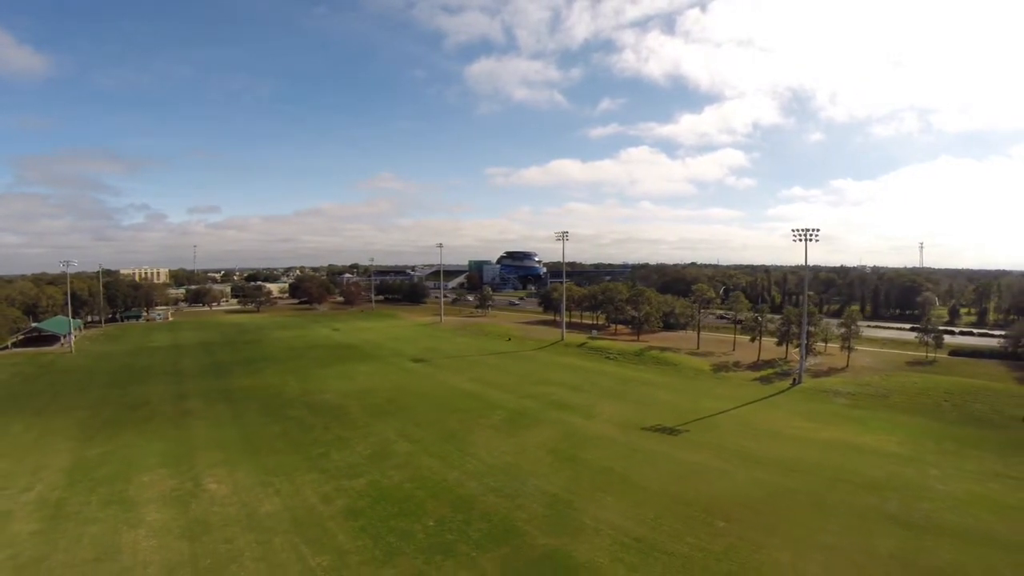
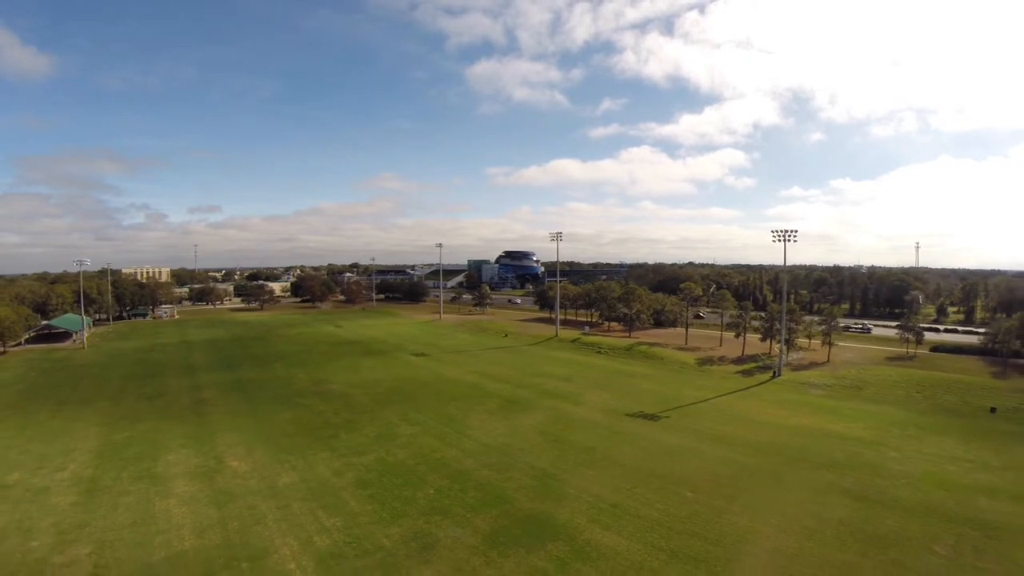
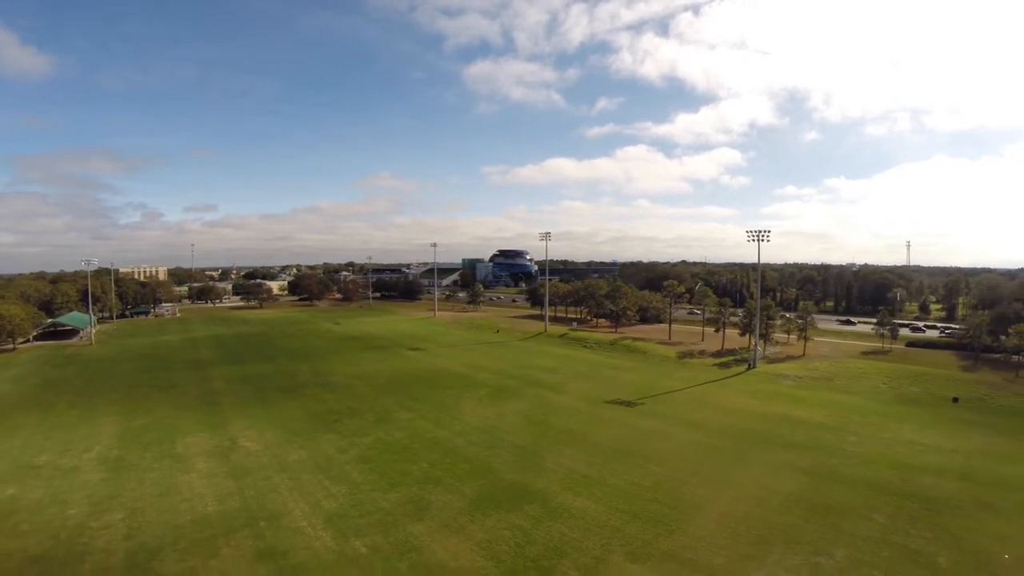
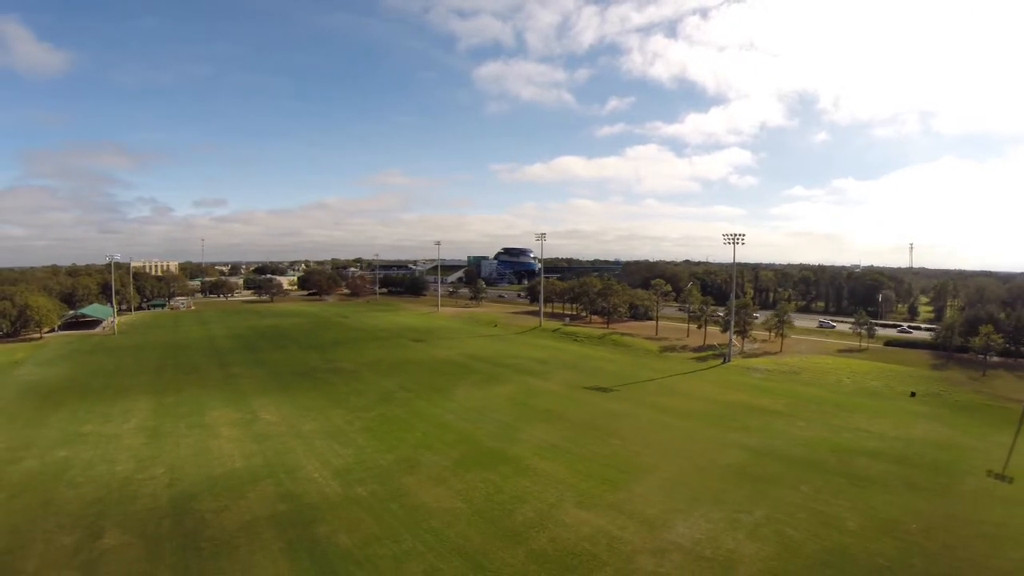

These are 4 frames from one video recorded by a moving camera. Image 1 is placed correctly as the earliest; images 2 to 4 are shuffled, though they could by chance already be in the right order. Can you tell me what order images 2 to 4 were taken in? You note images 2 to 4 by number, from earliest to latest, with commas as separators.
2, 3, 4
